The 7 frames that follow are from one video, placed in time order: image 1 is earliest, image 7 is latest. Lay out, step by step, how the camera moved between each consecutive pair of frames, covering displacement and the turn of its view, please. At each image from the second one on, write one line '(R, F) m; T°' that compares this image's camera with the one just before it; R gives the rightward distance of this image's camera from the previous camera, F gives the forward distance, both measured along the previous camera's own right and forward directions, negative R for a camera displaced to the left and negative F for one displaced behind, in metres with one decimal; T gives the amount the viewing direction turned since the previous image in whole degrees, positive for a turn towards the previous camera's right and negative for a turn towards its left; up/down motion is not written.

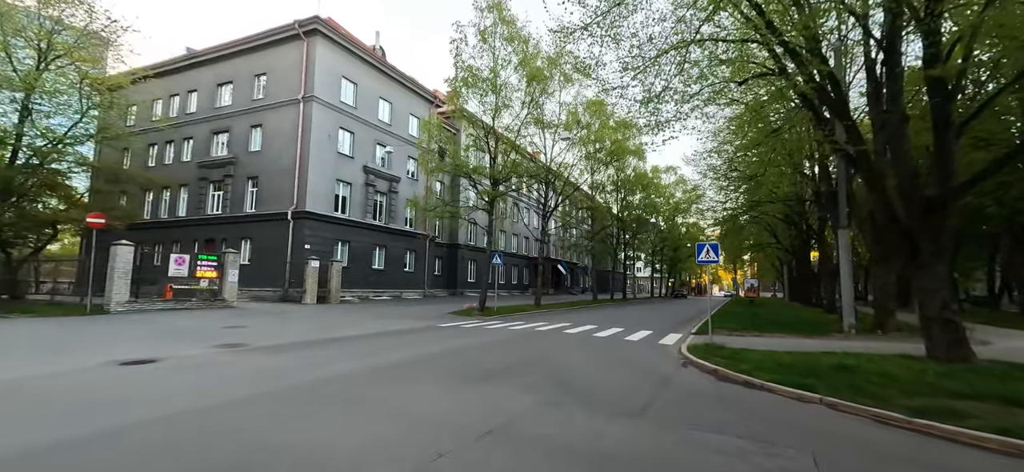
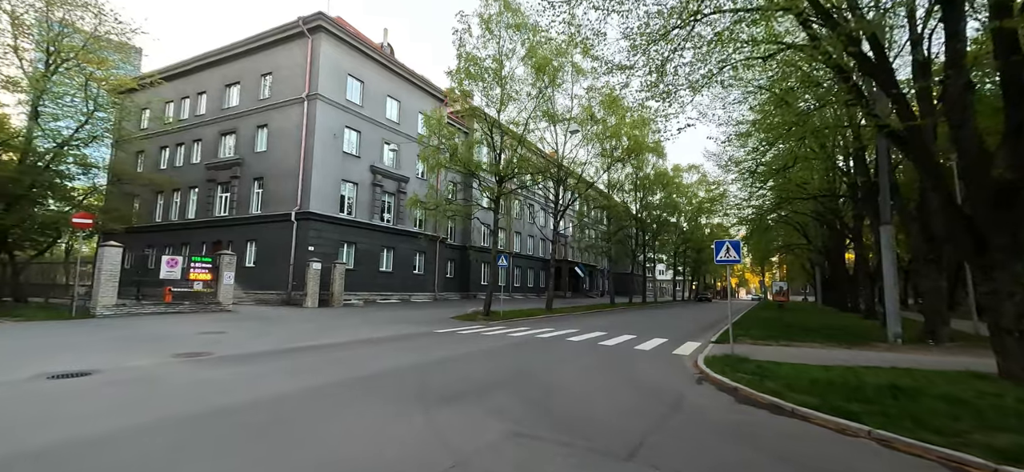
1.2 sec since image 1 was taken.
(+0.7, +1.1) m; -3°
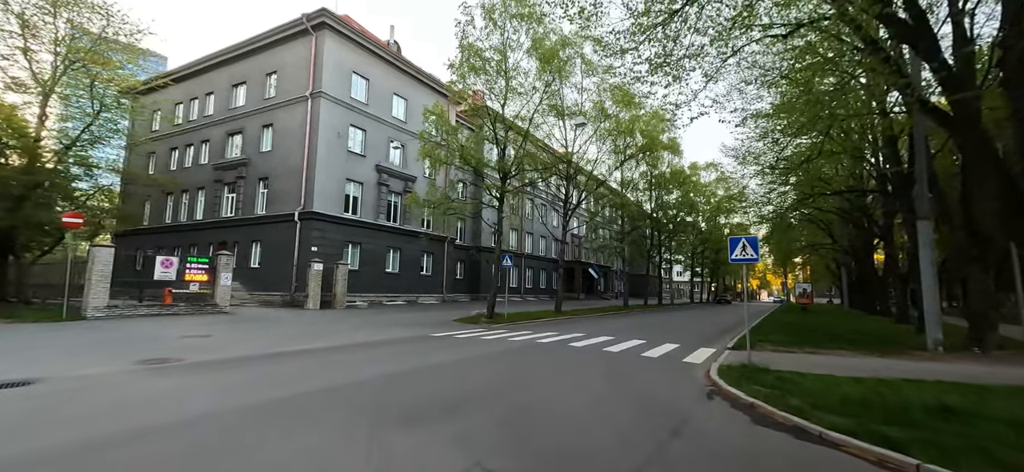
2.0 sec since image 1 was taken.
(+0.5, +0.8) m; -2°
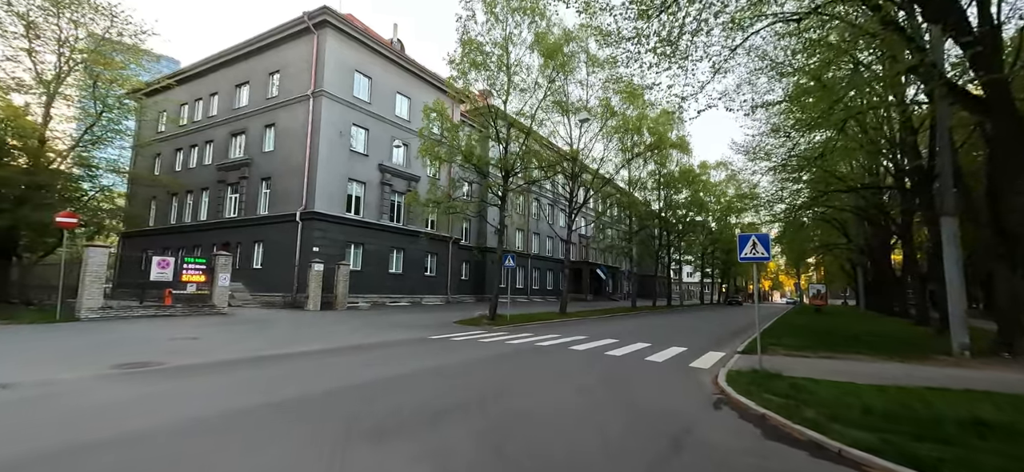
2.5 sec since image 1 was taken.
(+0.3, +0.5) m; -1°
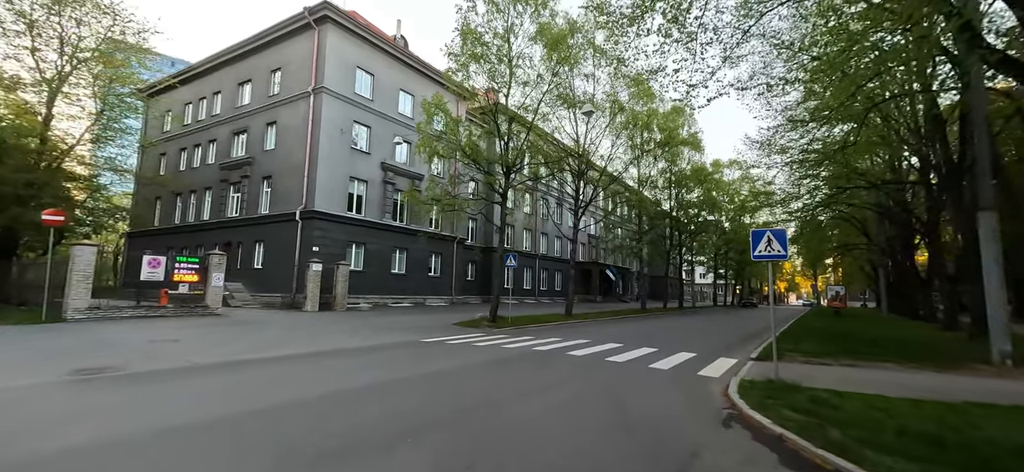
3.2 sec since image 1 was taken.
(+0.4, +0.7) m; -2°
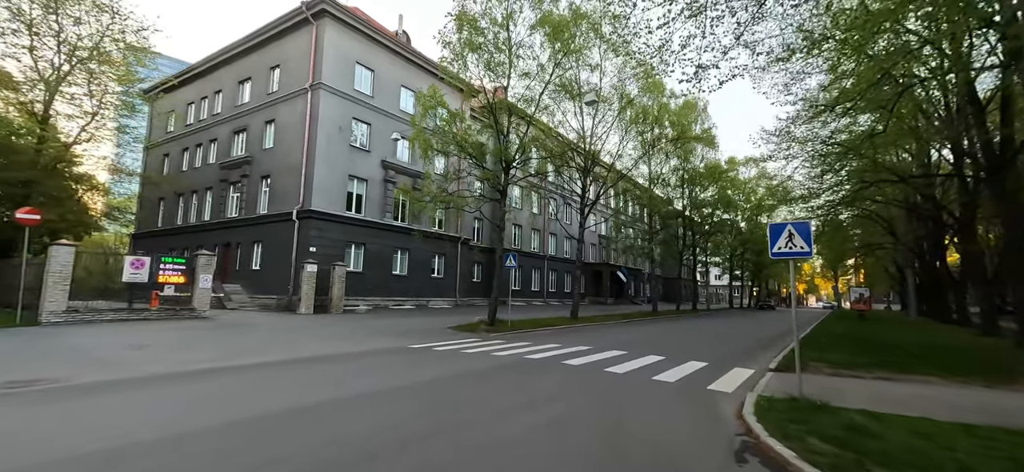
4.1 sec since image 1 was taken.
(+0.5, +0.9) m; -2°
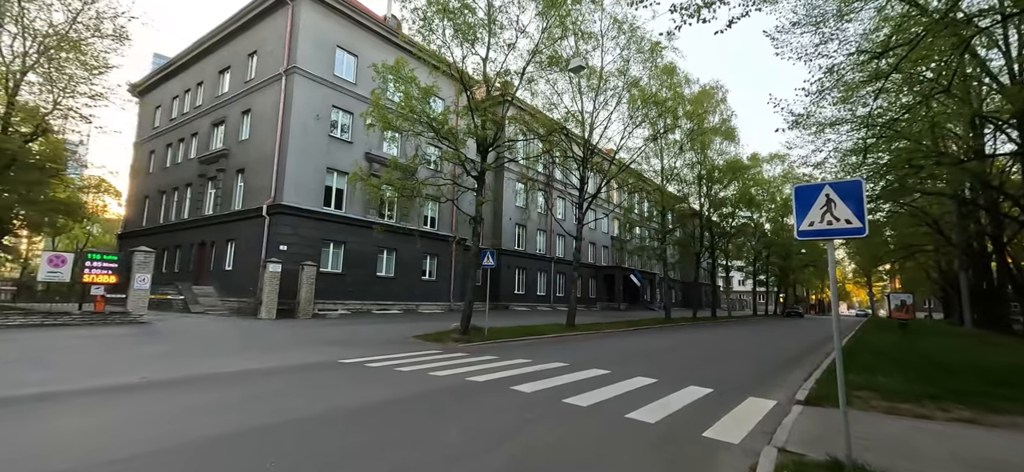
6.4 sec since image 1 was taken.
(+1.4, +2.3) m; -3°
